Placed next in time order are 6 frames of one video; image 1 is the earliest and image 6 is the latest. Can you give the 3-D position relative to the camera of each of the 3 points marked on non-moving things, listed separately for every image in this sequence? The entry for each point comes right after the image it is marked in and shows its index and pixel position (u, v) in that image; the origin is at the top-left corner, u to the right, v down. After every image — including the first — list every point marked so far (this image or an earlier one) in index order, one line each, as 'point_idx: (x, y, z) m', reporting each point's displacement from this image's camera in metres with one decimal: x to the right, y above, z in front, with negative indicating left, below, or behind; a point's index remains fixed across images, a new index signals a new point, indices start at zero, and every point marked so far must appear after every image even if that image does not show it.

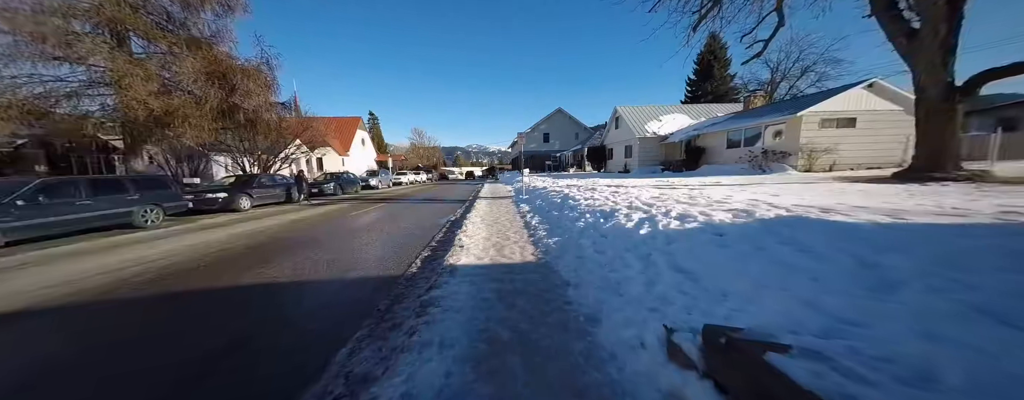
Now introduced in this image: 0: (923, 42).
0: (+11.5, +4.4, +8.1) m
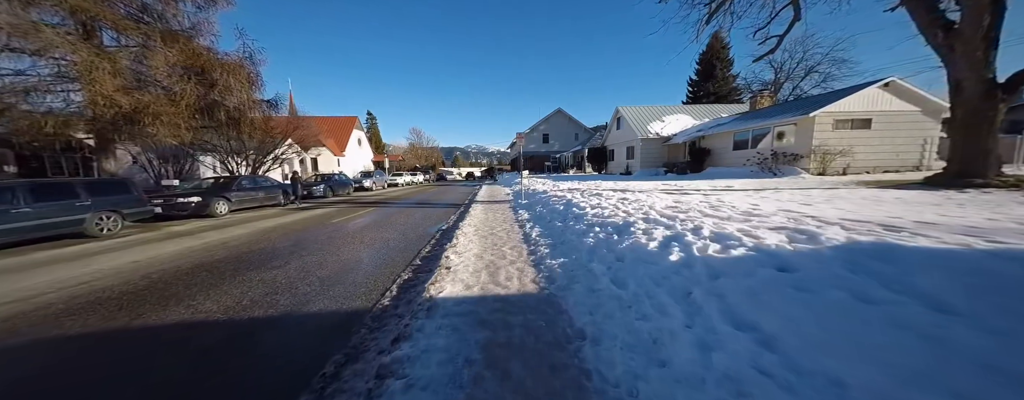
0: (+11.5, +4.2, +7.4) m
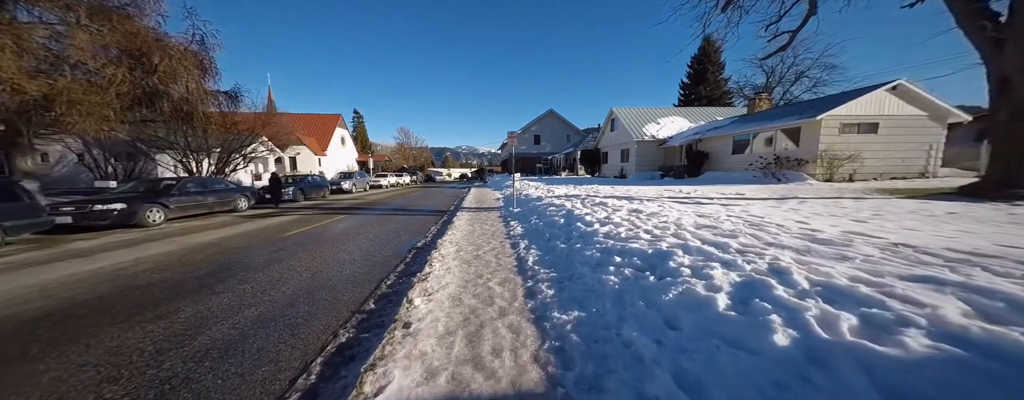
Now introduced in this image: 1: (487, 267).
0: (+11.3, +3.9, +6.5) m
1: (-0.4, -1.0, +4.2) m
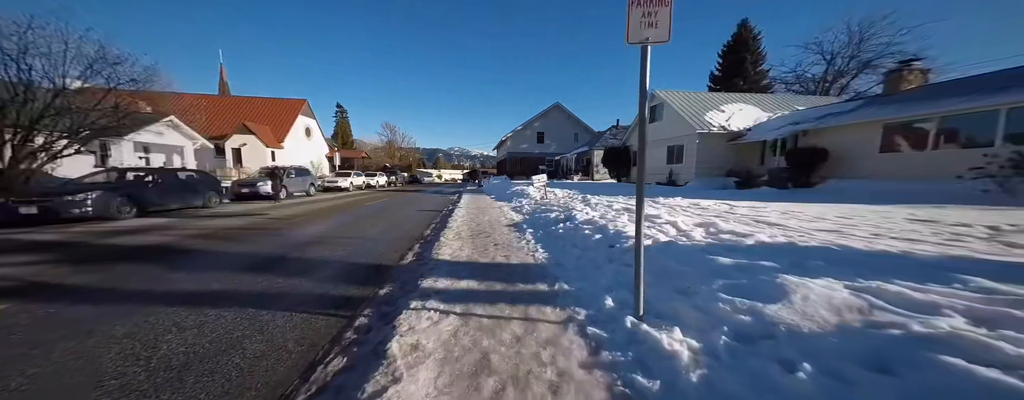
0: (+12.4, +3.0, -0.6) m
1: (+0.7, -1.5, -3.3) m
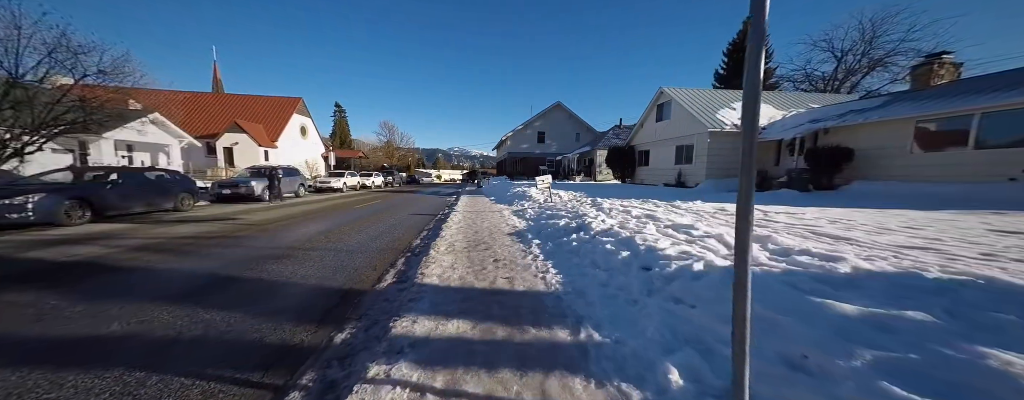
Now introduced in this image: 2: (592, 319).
0: (+12.4, +2.9, -1.5) m
1: (+0.8, -1.6, -4.3) m
2: (+0.7, -1.0, +2.4) m
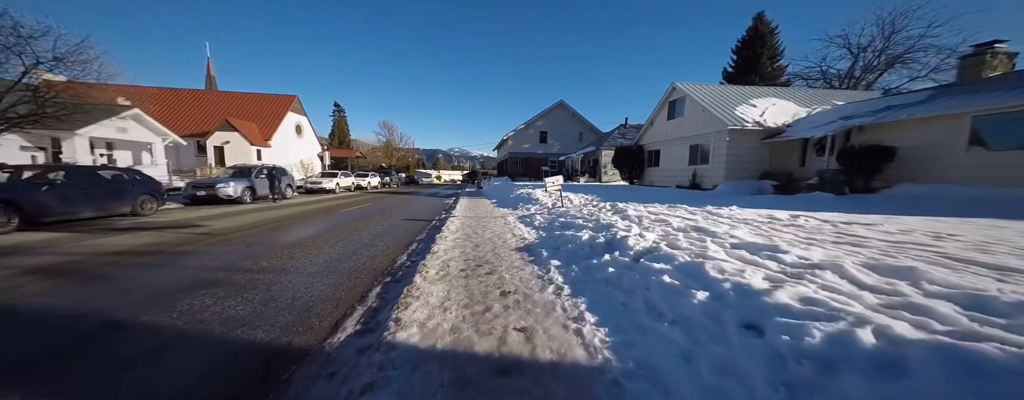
0: (+12.6, +2.8, -2.7) m
1: (+0.9, -1.7, -5.5) m
2: (+0.8, -1.1, +1.2) m
